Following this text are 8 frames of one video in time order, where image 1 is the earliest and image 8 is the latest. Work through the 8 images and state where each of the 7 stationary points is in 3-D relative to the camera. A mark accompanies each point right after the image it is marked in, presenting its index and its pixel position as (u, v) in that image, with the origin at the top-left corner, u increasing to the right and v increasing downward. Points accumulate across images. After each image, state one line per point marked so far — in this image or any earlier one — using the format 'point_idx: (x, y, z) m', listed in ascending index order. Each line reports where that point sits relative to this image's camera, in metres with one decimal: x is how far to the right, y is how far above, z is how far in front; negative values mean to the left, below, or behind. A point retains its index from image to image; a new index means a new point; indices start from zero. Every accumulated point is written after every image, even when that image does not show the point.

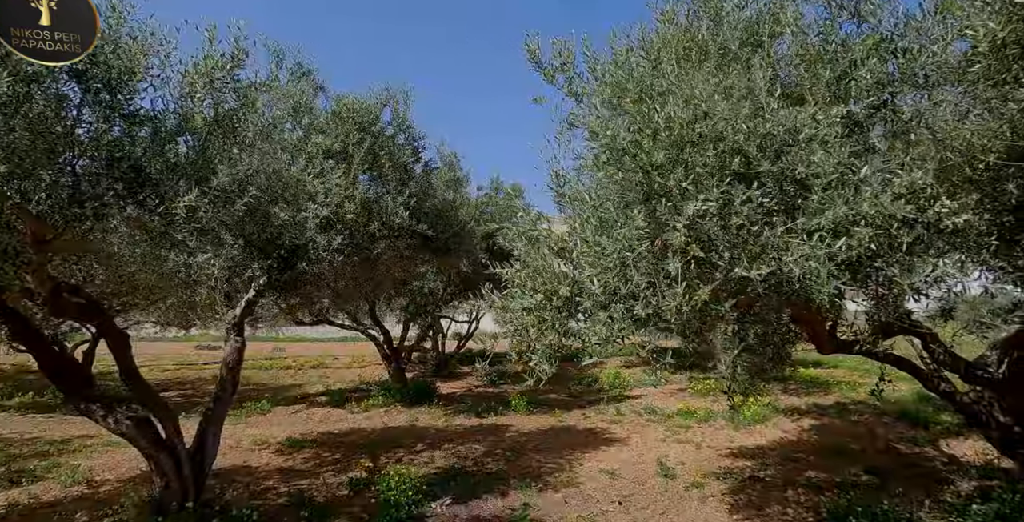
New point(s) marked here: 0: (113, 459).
0: (-7.0, -3.4, +10.2) m
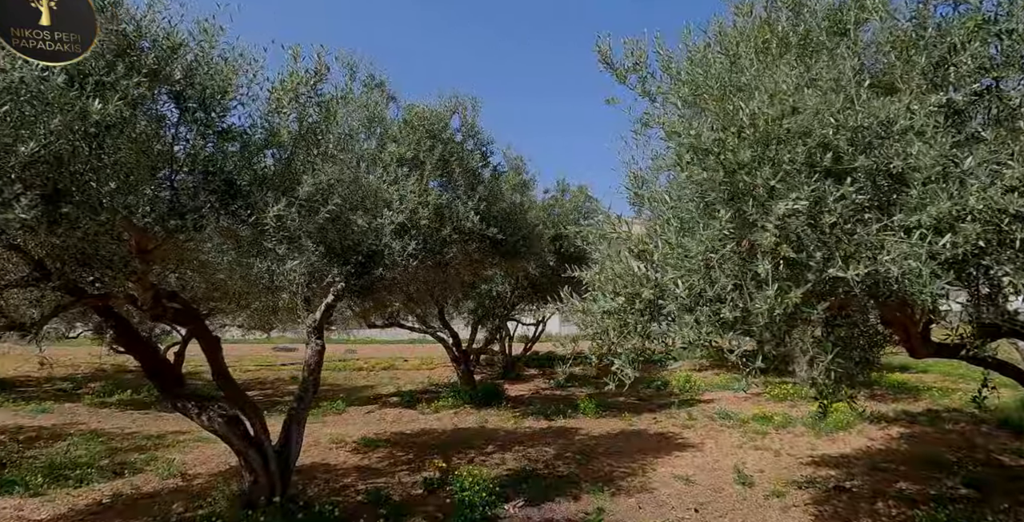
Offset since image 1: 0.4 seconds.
0: (-5.7, -3.6, +10.9) m
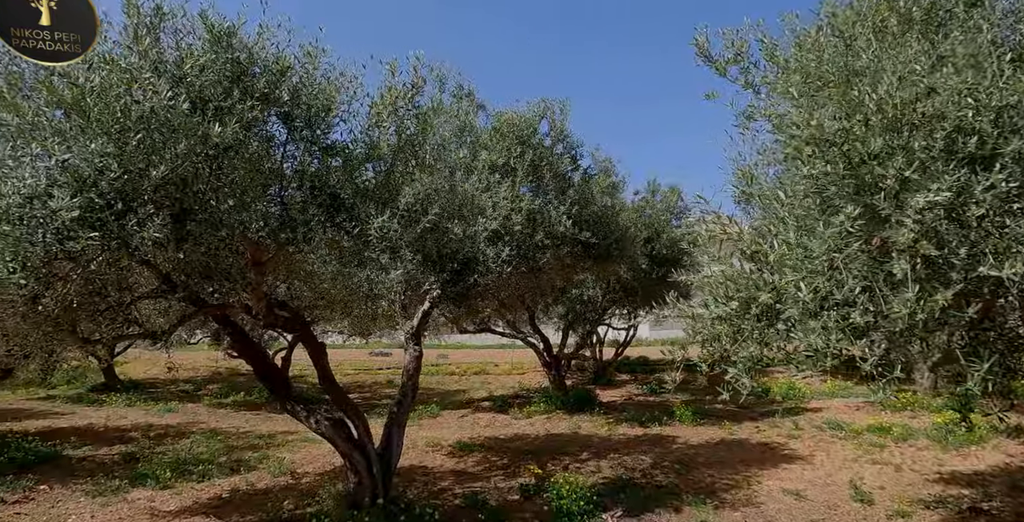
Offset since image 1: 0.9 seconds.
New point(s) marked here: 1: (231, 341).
0: (-3.9, -3.8, +11.5) m
1: (-3.3, -0.9, +6.9) m
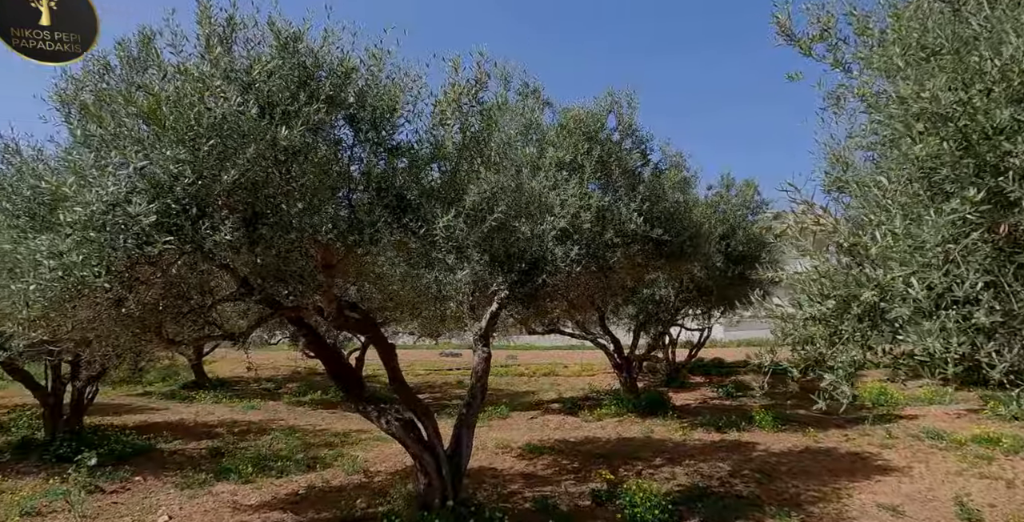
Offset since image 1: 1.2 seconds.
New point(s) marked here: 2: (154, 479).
0: (-2.6, -3.8, +11.7) m
1: (-2.5, -1.0, +7.0) m
2: (-5.9, -3.6, +9.7) m
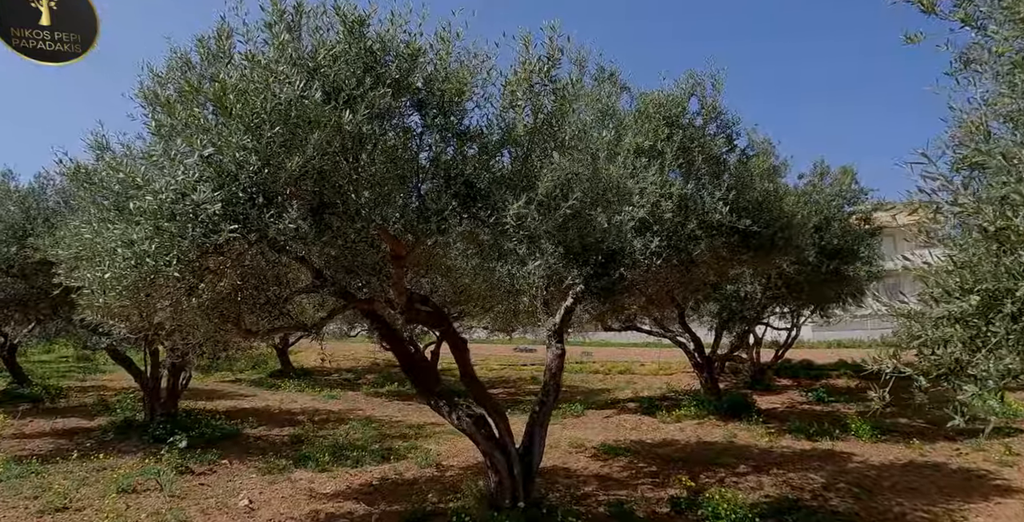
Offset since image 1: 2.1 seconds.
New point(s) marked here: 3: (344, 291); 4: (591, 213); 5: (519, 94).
0: (-1.1, -3.7, +11.7) m
1: (-1.6, -0.9, +7.0) m
2: (-4.7, -3.5, +10.1) m
3: (-1.6, -0.3, +5.5) m
4: (+0.8, +0.5, +6.0) m
5: (+0.1, +1.6, +5.5) m
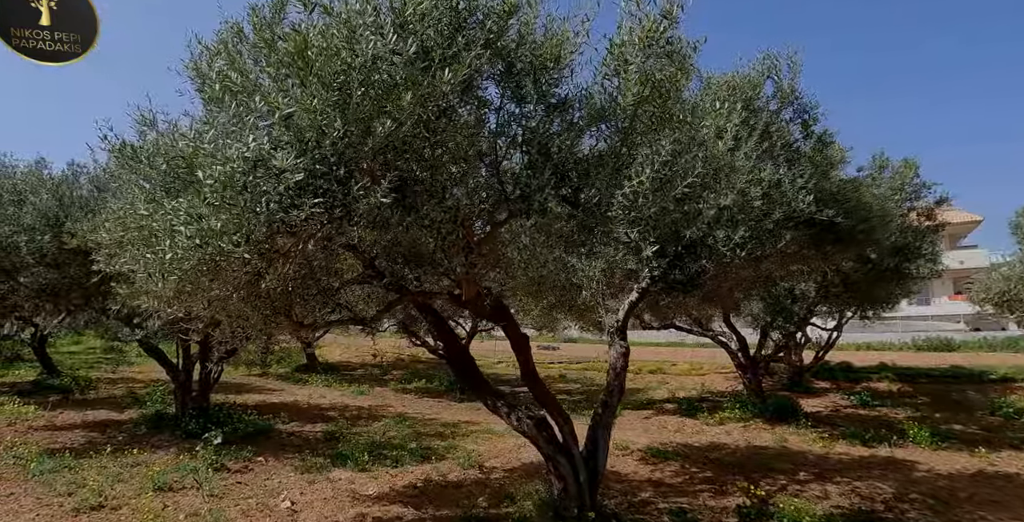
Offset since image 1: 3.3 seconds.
0: (-0.3, -3.5, +11.2) m
1: (-0.9, -0.8, +6.5) m
2: (-3.9, -3.3, +9.7) m
3: (-0.9, -0.2, +5.0) m
4: (+1.5, +0.6, +5.4) m
5: (+0.8, +1.7, +5.0) m
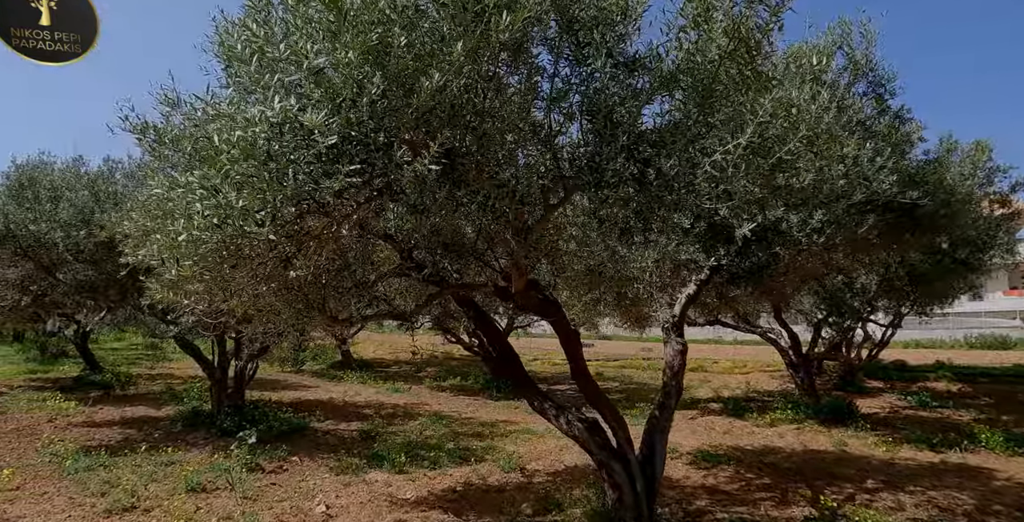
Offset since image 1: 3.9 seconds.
0: (+0.4, -3.4, +10.7) m
1: (-0.4, -0.6, +6.1) m
2: (-3.2, -3.2, +9.4) m
3: (-0.5, -0.1, +4.5) m
4: (+1.9, +0.7, +4.8) m
5: (+1.2, +1.8, +4.5) m
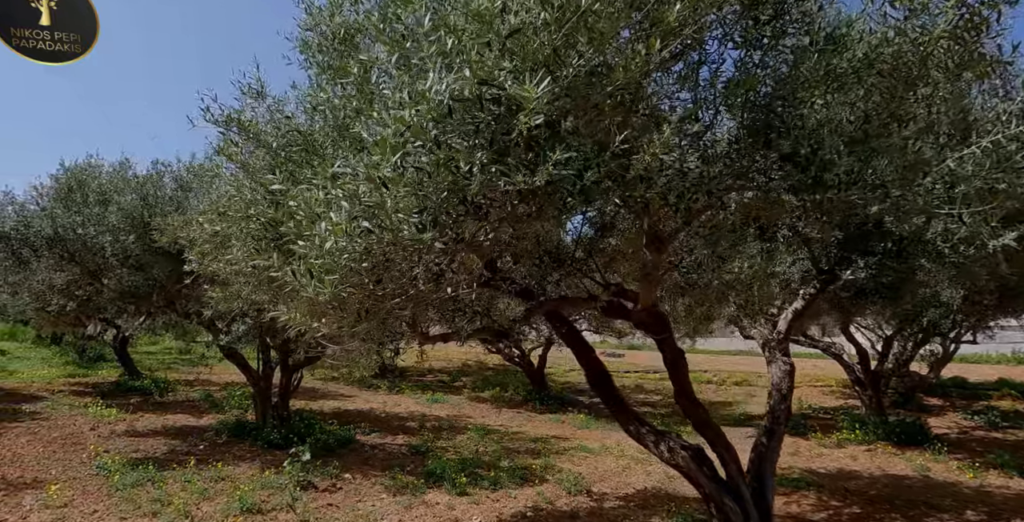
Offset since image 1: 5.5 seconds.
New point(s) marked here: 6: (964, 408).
0: (+1.5, -3.6, +10.1) m
1: (+0.5, -0.7, +5.5) m
2: (-2.3, -3.3, +9.0) m
3: (+0.3, -0.2, +4.0) m
4: (+2.7, +0.6, +4.2) m
5: (+2.0, +1.7, +3.9) m
6: (+14.0, -4.5, +18.2) m
